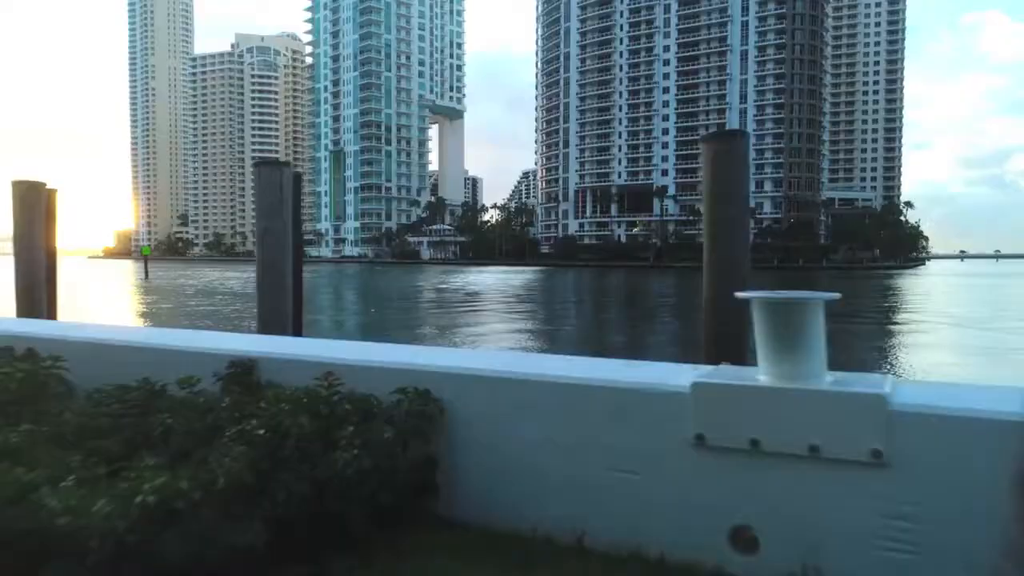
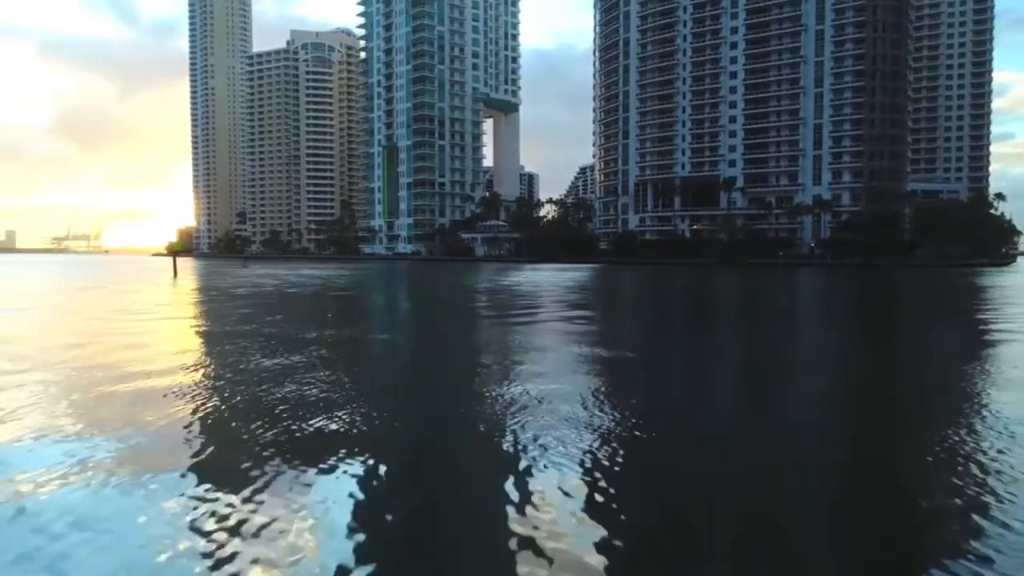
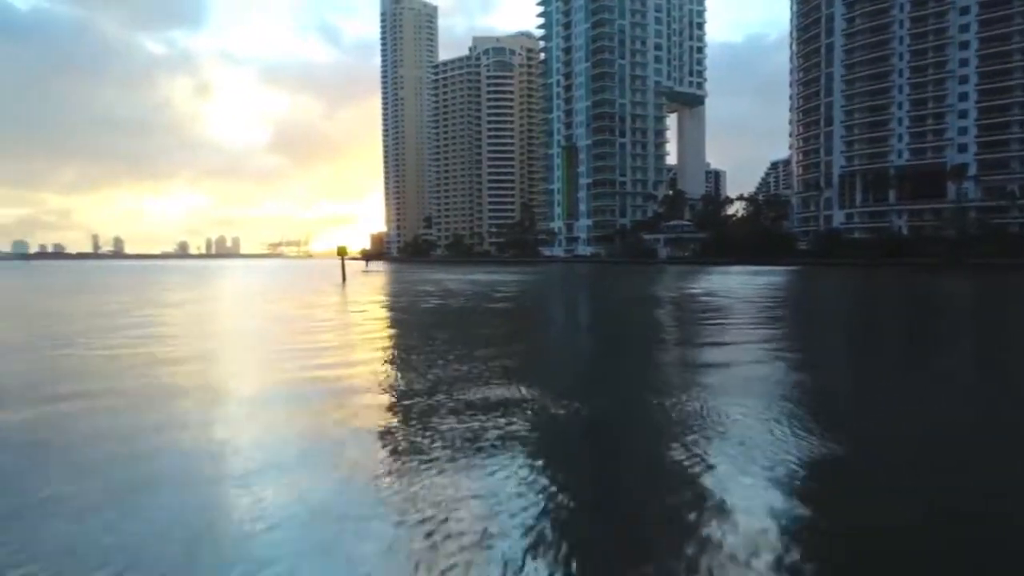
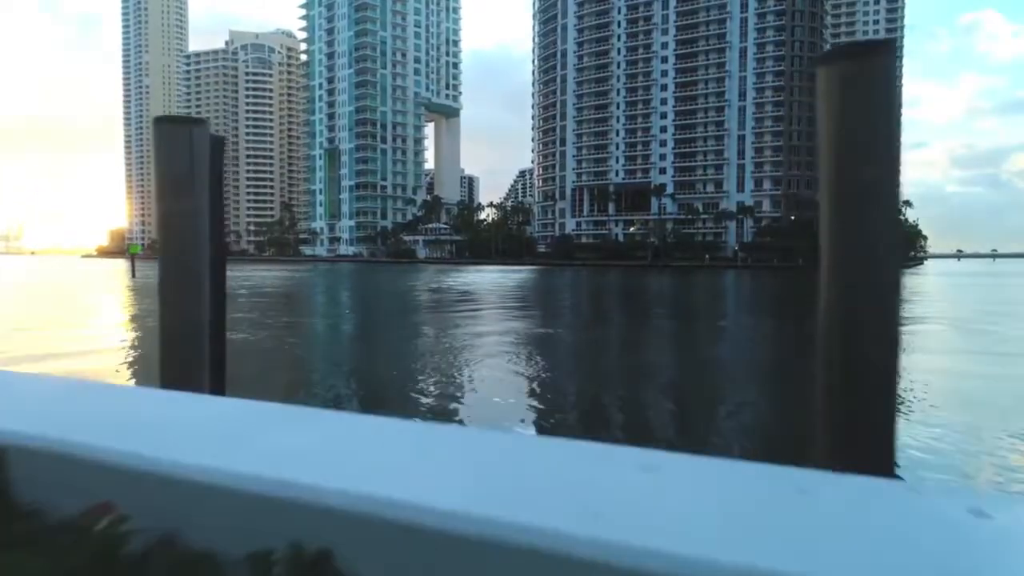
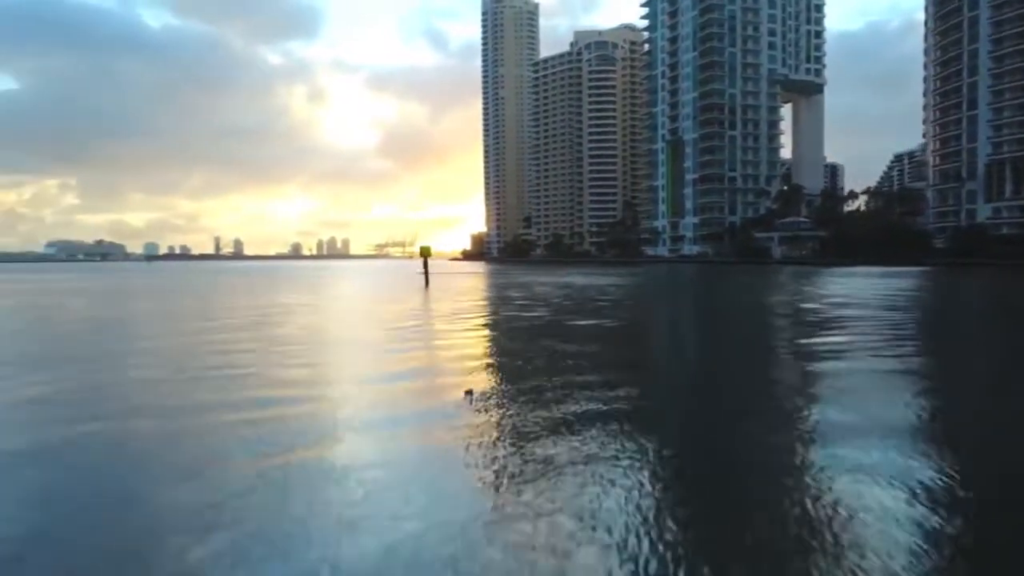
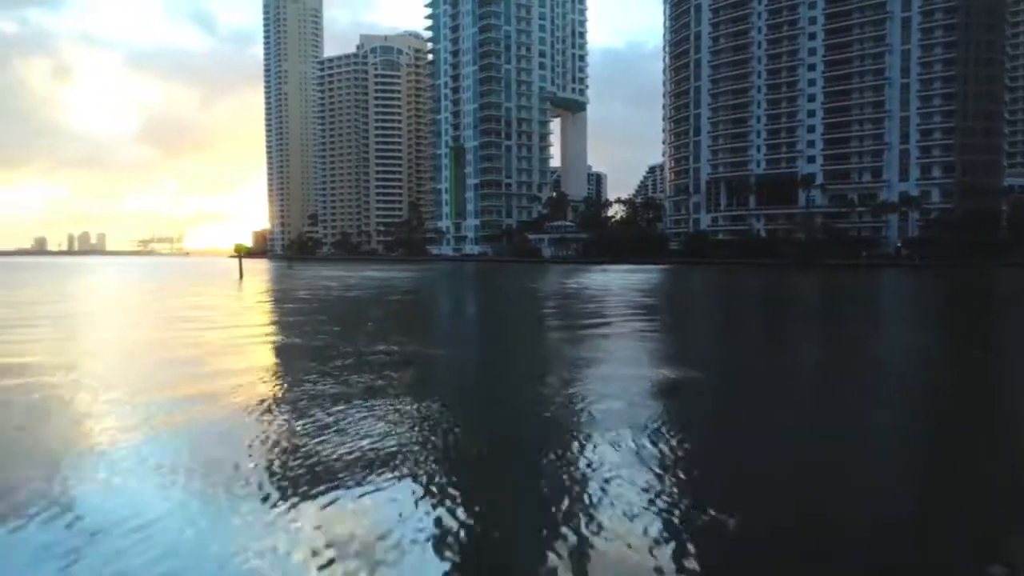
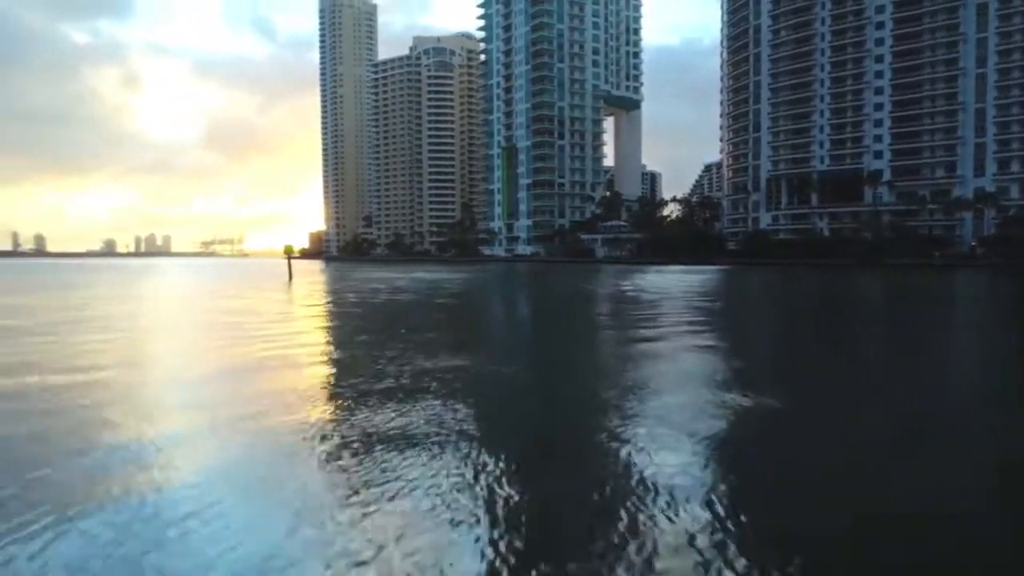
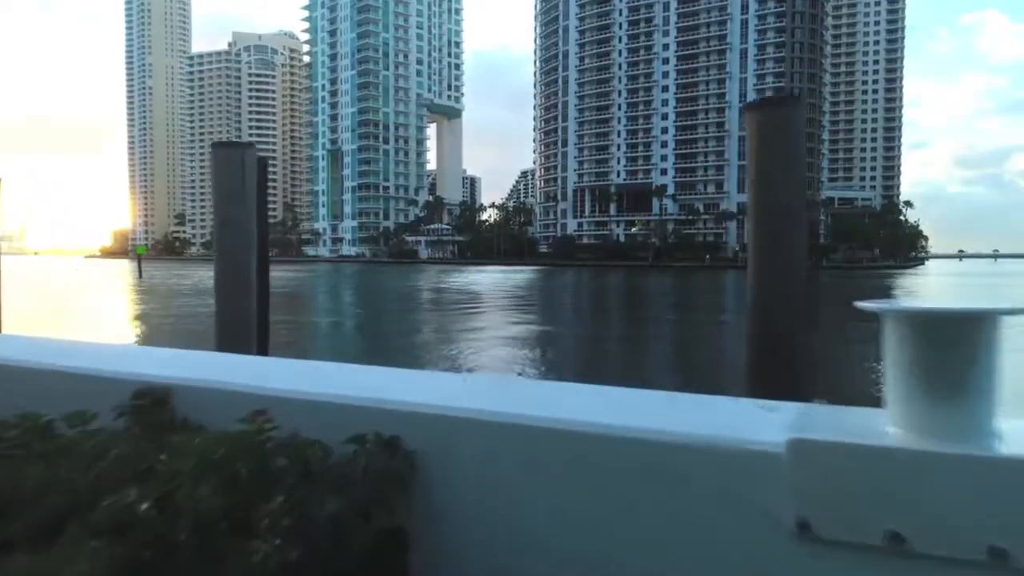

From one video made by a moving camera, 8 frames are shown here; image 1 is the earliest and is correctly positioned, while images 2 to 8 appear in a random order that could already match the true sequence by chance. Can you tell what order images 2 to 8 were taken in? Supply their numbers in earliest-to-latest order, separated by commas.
8, 4, 2, 6, 7, 3, 5
